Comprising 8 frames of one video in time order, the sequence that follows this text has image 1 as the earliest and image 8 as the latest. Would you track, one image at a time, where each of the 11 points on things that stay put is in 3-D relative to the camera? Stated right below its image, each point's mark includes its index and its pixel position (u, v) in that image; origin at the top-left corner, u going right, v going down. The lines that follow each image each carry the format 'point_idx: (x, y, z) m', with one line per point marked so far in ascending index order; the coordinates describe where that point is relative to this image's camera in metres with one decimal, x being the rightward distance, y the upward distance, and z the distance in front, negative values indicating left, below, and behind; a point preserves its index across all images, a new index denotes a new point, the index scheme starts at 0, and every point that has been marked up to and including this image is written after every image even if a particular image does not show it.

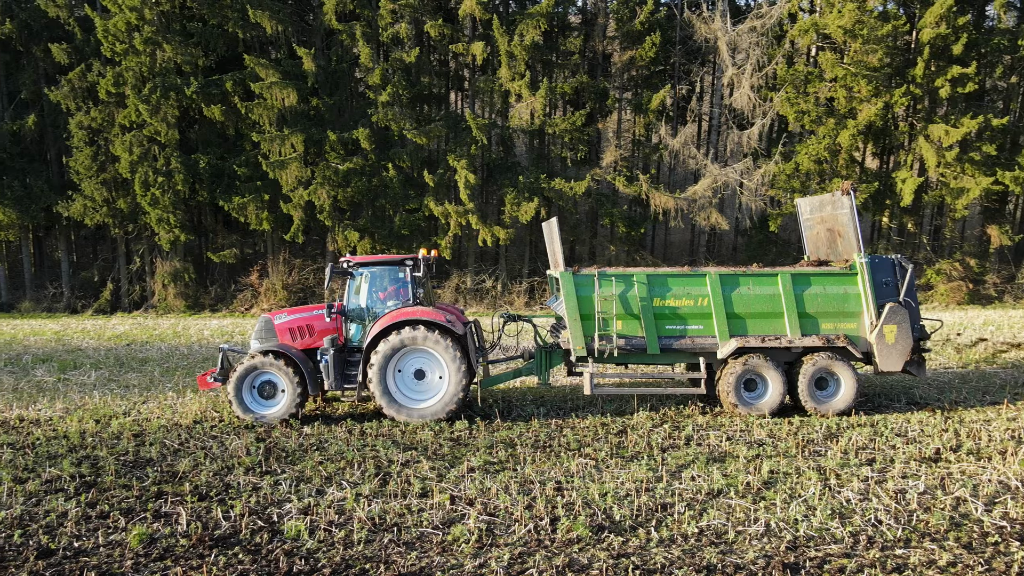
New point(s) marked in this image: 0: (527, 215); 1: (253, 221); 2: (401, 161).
0: (+0.3, +1.4, +14.0) m
1: (-5.3, +1.4, +14.9) m
2: (-2.2, +2.5, +14.5) m
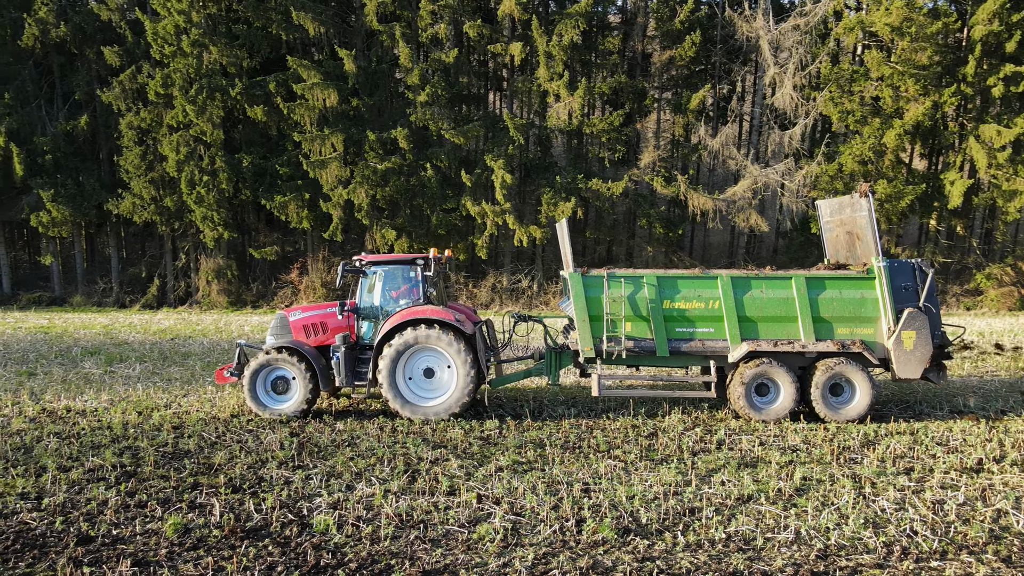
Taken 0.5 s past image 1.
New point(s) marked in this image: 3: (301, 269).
0: (+1.0, +1.4, +14.0) m
1: (-4.5, +1.4, +15.2) m
2: (-1.5, +2.6, +14.6) m
3: (-4.5, +0.4, +16.0) m
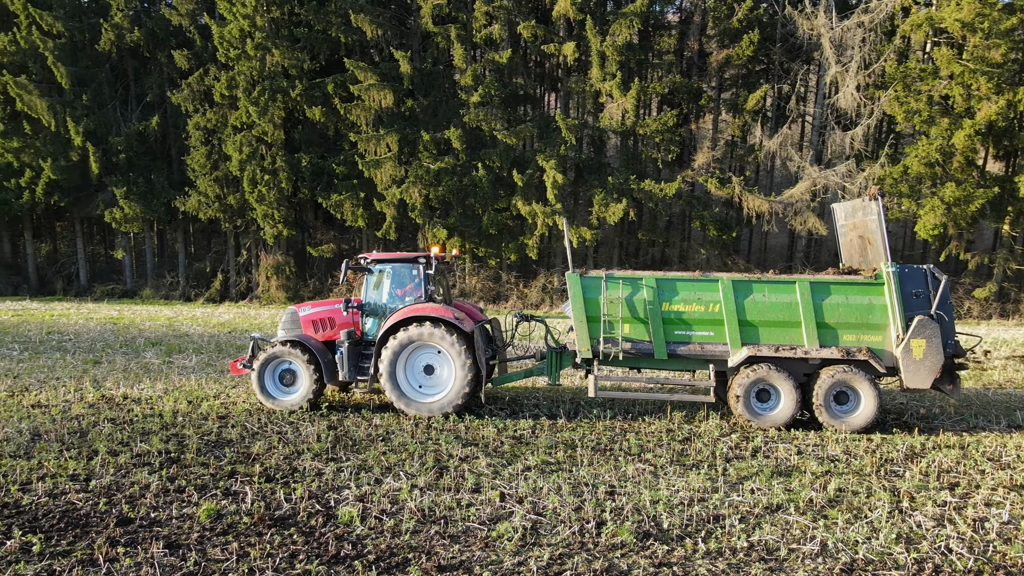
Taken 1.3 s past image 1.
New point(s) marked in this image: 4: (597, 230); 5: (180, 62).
0: (+1.9, +1.4, +13.9) m
1: (-3.4, +1.5, +15.5) m
2: (-0.4, +2.6, +14.7) m
3: (-3.4, +0.5, +16.3) m
4: (+1.7, +1.2, +14.3) m
5: (-7.5, +5.1, +16.4) m
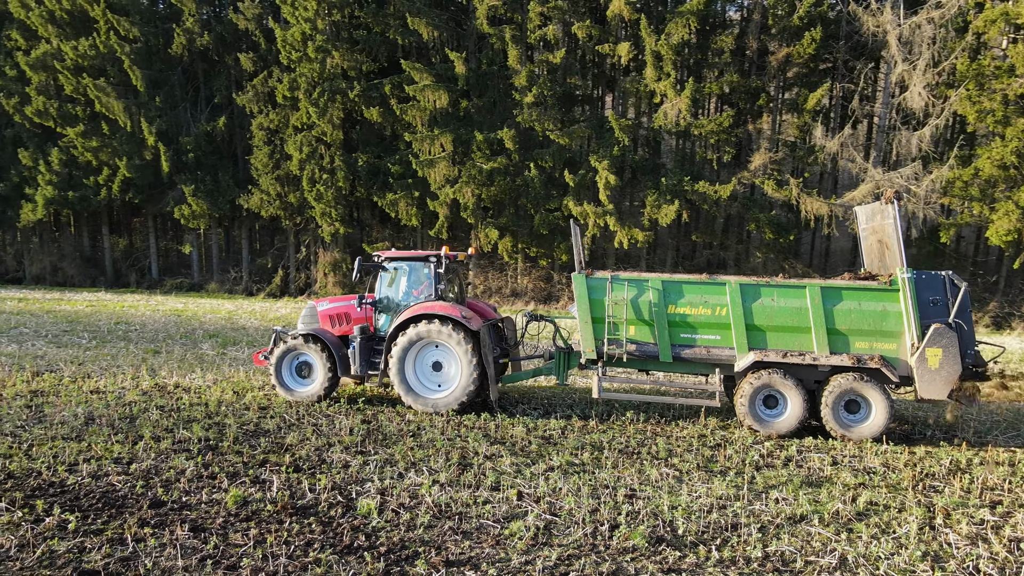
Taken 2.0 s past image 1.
0: (+2.9, +1.3, +13.7) m
1: (-2.3, +1.5, +15.7) m
2: (+0.6, +2.6, +14.7) m
3: (-2.3, +0.5, +16.6) m
4: (+2.7, +1.1, +14.2) m
5: (-6.2, +5.2, +17.0) m
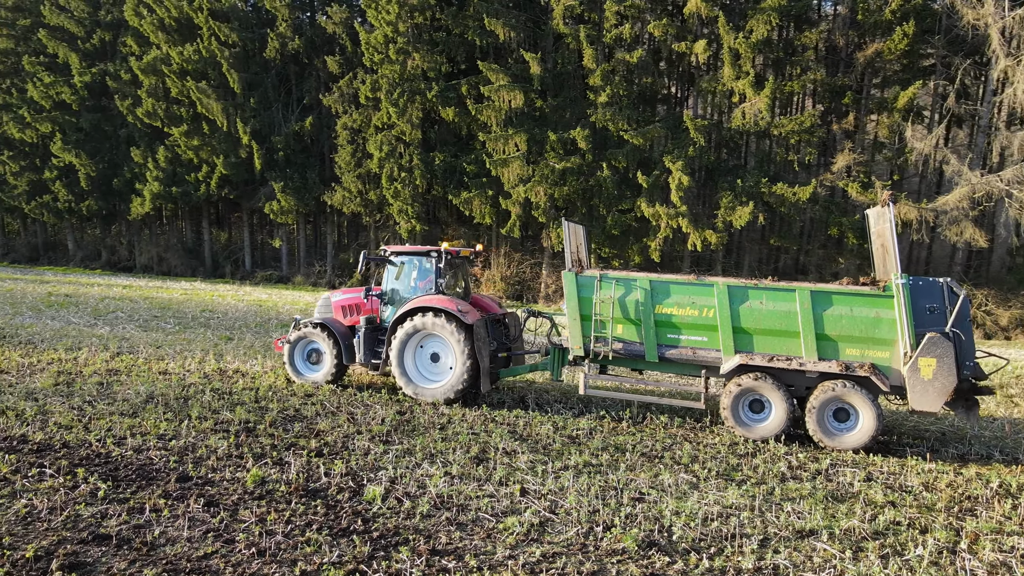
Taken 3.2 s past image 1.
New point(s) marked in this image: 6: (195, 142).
0: (+4.2, +1.2, +13.3) m
1: (-0.8, +1.6, +16.0) m
2: (+2.1, +2.5, +14.6) m
3: (-0.6, +0.6, +16.8) m
4: (+4.0, +1.0, +13.8) m
5: (-4.4, +5.4, +17.7) m
6: (-8.4, +3.8, +19.3) m
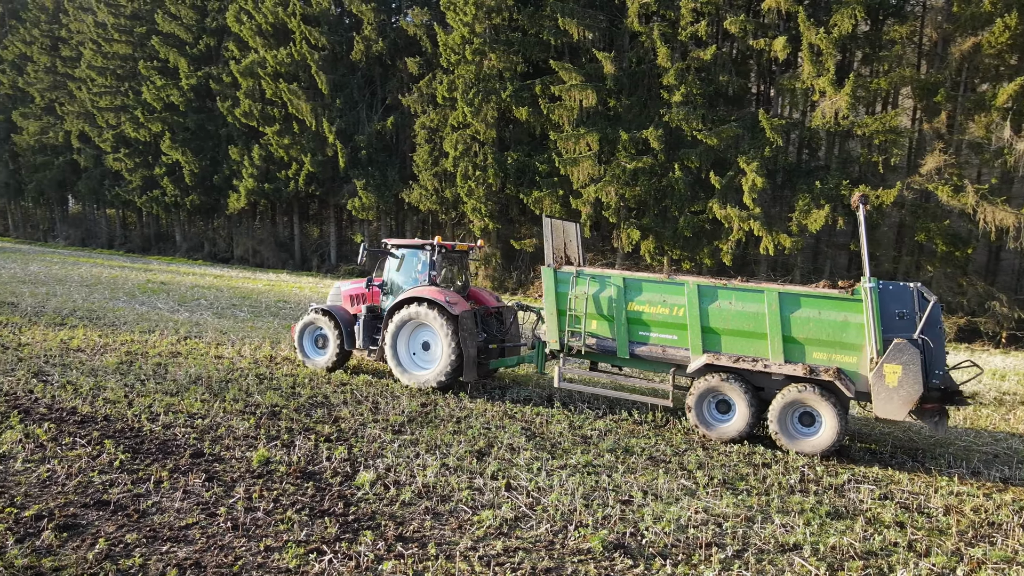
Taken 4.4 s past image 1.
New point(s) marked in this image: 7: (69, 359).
0: (+5.3, +1.1, +12.7) m
1: (+0.8, +1.6, +16.0) m
2: (+3.5, +2.5, +14.3) m
3: (+1.0, +0.6, +16.8) m
4: (+5.2, +0.9, +13.2) m
5: (-2.5, +5.5, +18.1) m
6: (-6.3, +4.1, +20.2) m
7: (-4.2, -0.7, +6.9) m
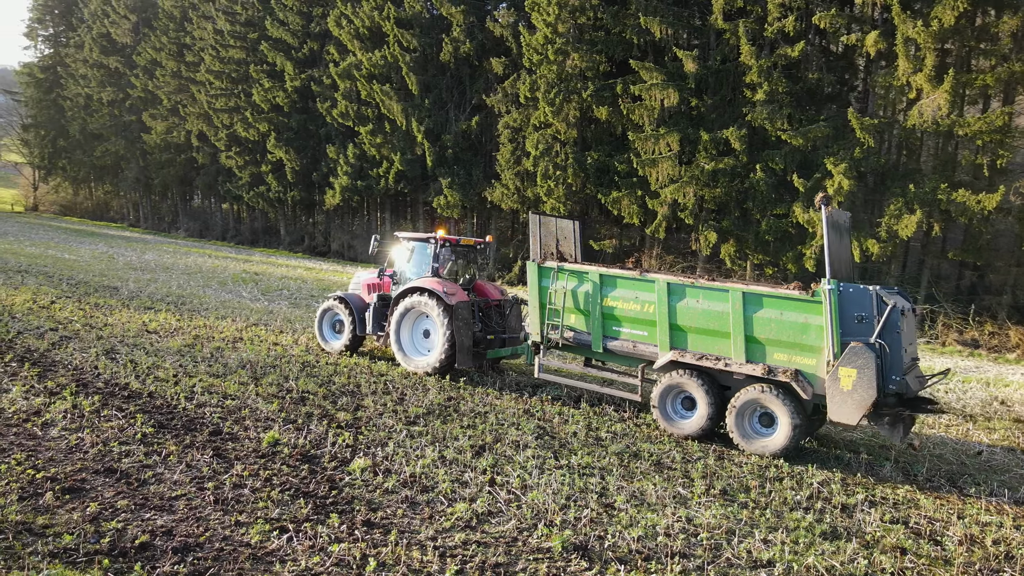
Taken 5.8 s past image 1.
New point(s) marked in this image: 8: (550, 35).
0: (+6.5, +1.0, +11.9) m
1: (+2.4, +1.6, +15.8) m
2: (+4.9, +2.4, +13.7) m
3: (+2.8, +0.6, +16.5) m
4: (+6.4, +0.8, +12.5) m
5: (-0.3, +5.5, +18.4) m
6: (-3.9, +4.2, +21.0) m
7: (-3.8, -0.5, +7.5) m
8: (+0.9, +5.7, +16.4) m
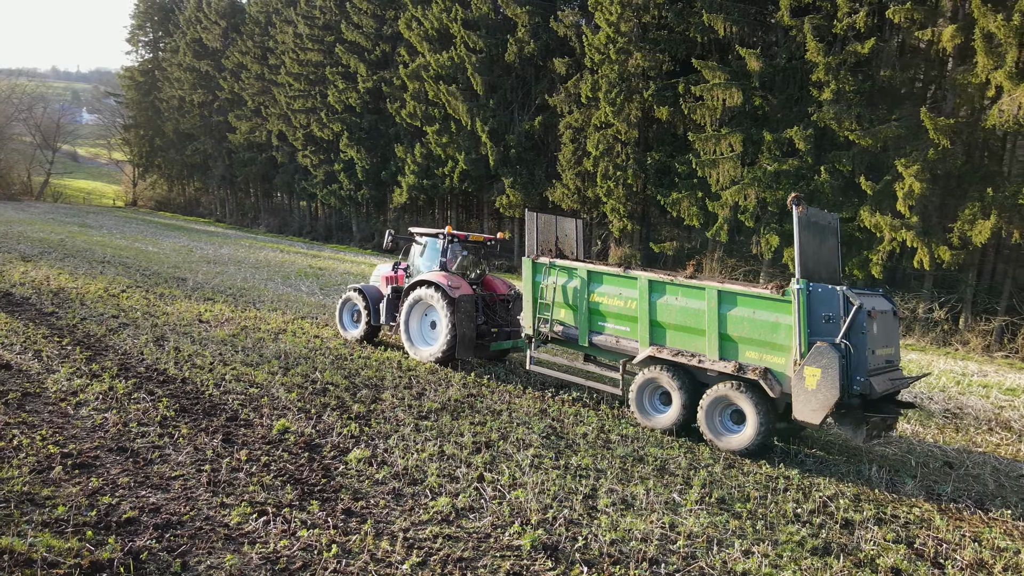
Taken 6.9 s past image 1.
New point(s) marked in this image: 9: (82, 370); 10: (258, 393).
0: (+7.3, +0.8, +11.2) m
1: (+3.7, +1.5, +15.5) m
2: (+5.9, +2.2, +13.2) m
3: (+4.0, +0.5, +16.2) m
4: (+7.2, +0.6, +11.8) m
5: (+1.3, +5.5, +18.3) m
6: (-2.0, +4.3, +21.3) m
7: (-3.5, -0.4, +7.9) m
8: (+2.2, +5.7, +16.3) m
9: (-3.4, -0.6, +5.7) m
10: (-1.9, -0.8, +5.4) m
